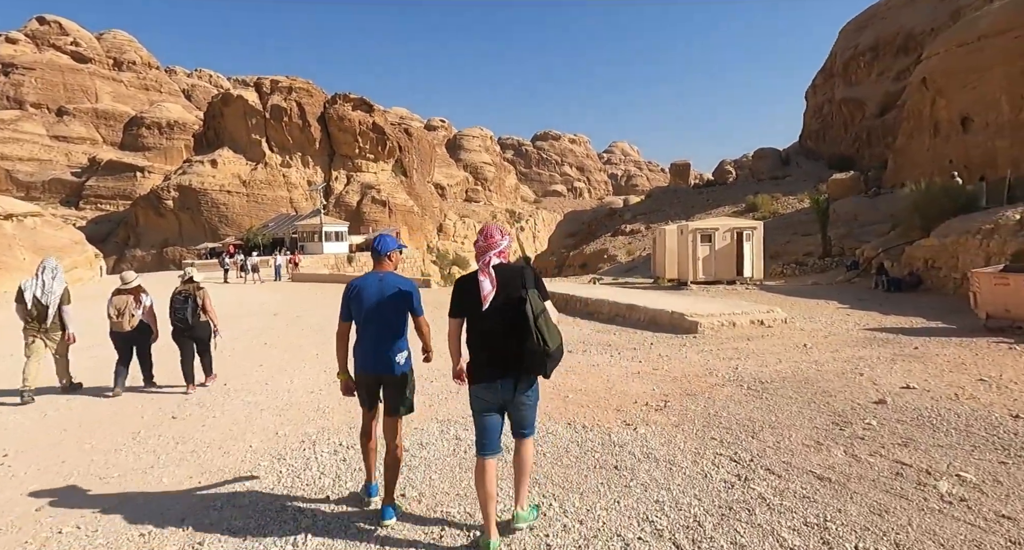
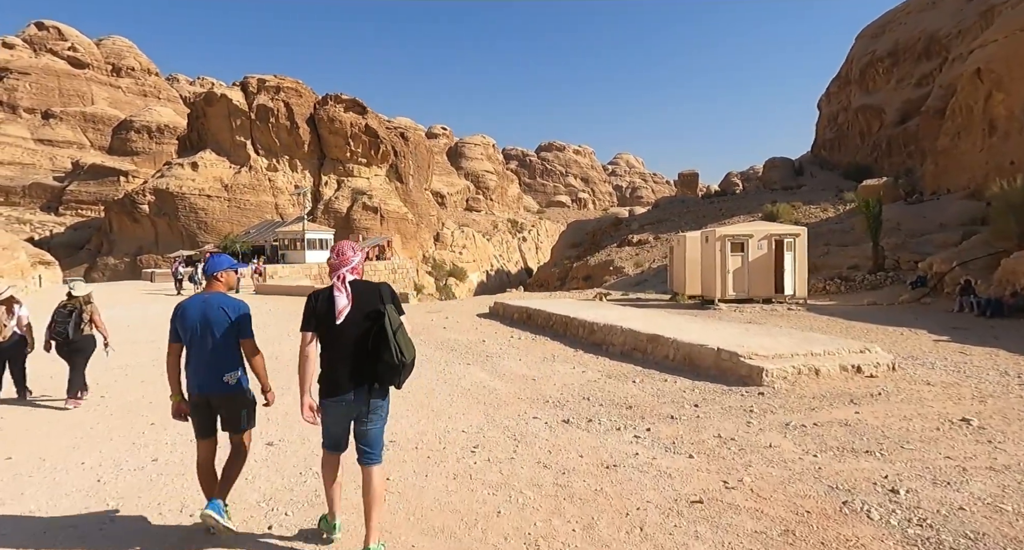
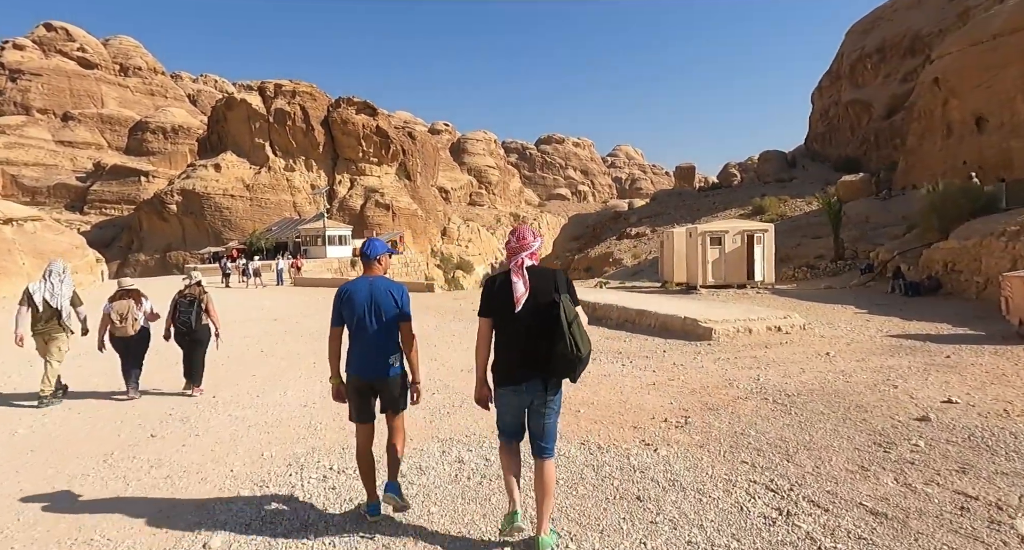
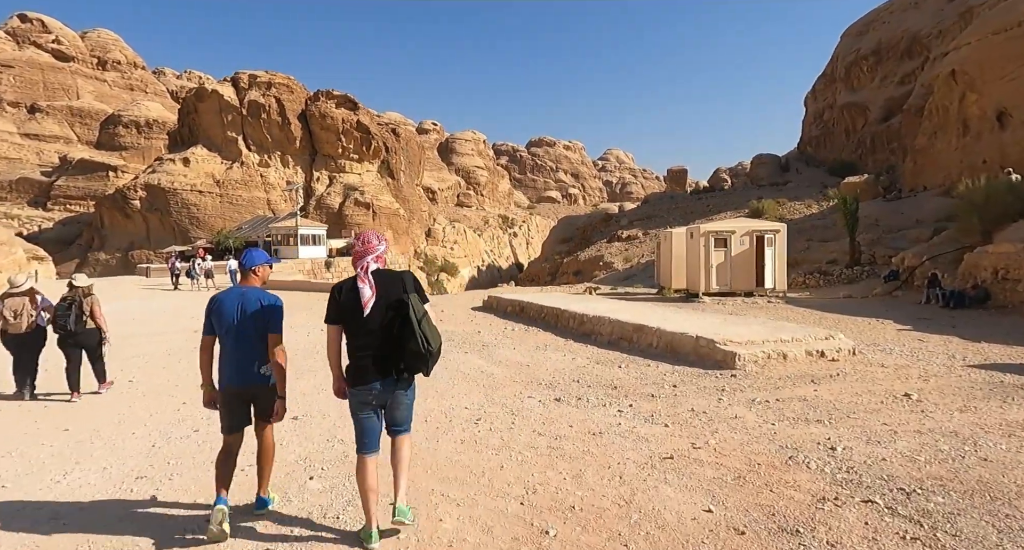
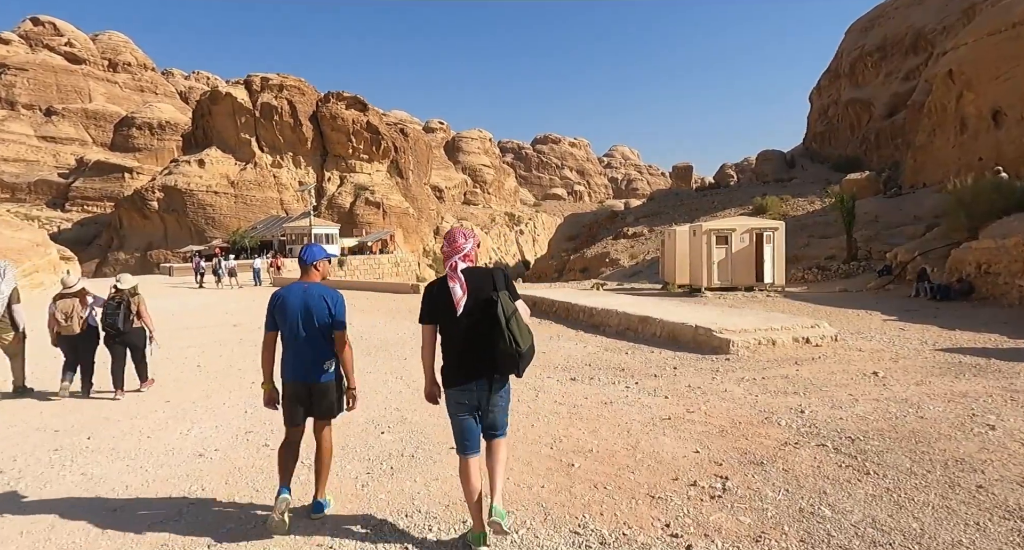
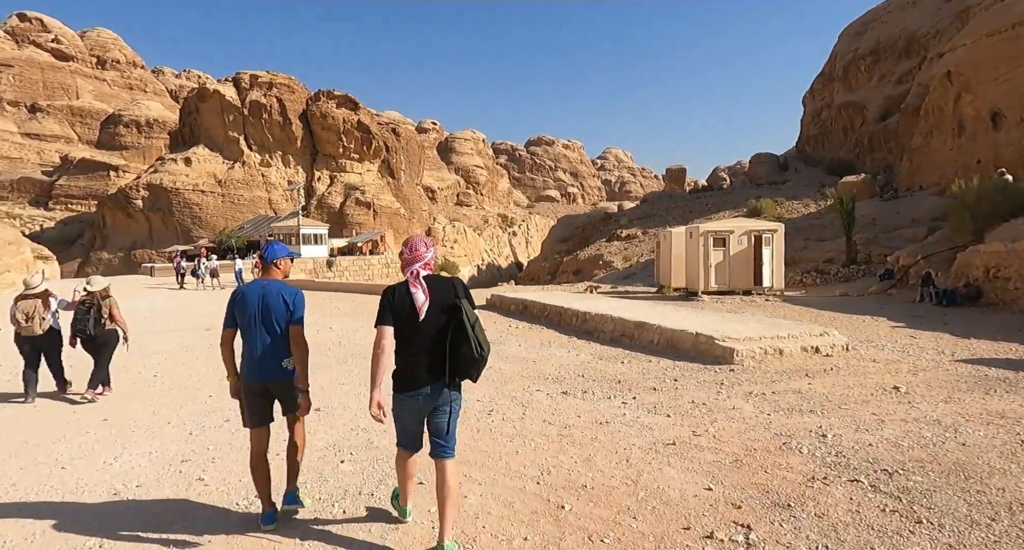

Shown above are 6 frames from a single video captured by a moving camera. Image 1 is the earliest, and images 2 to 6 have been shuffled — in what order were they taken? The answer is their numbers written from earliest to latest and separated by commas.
3, 5, 6, 4, 2
